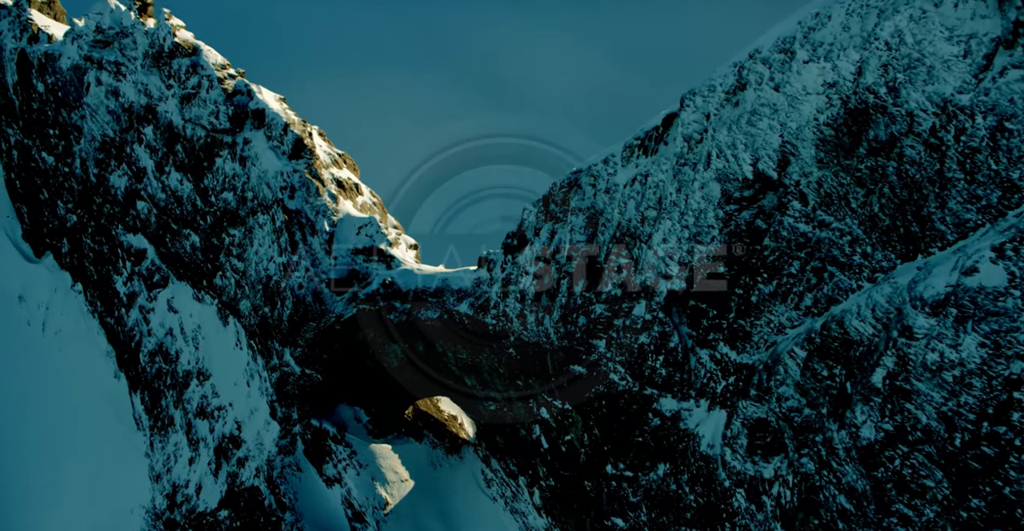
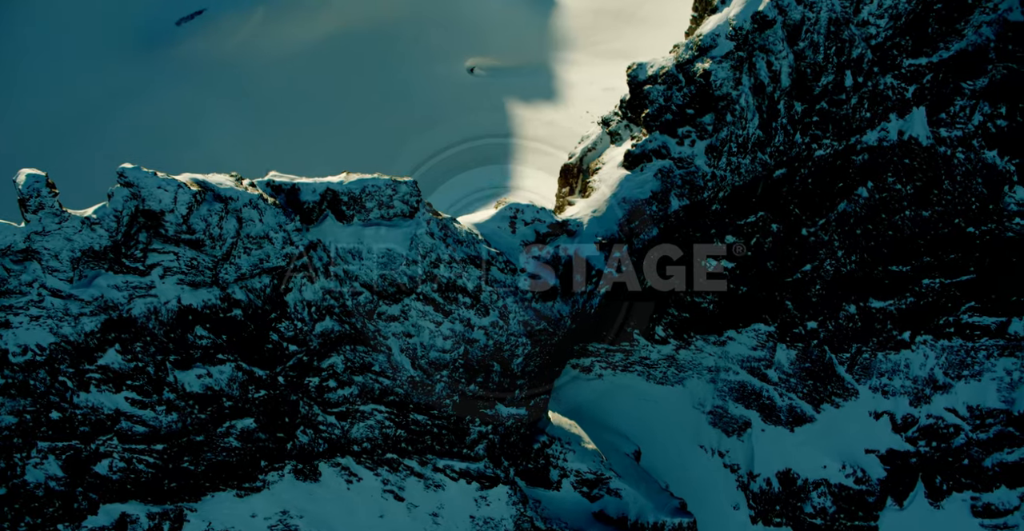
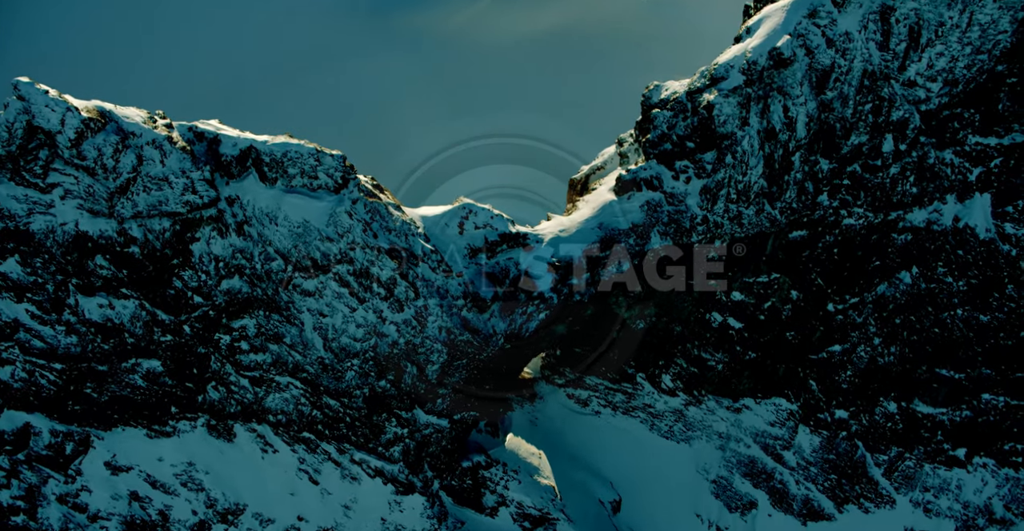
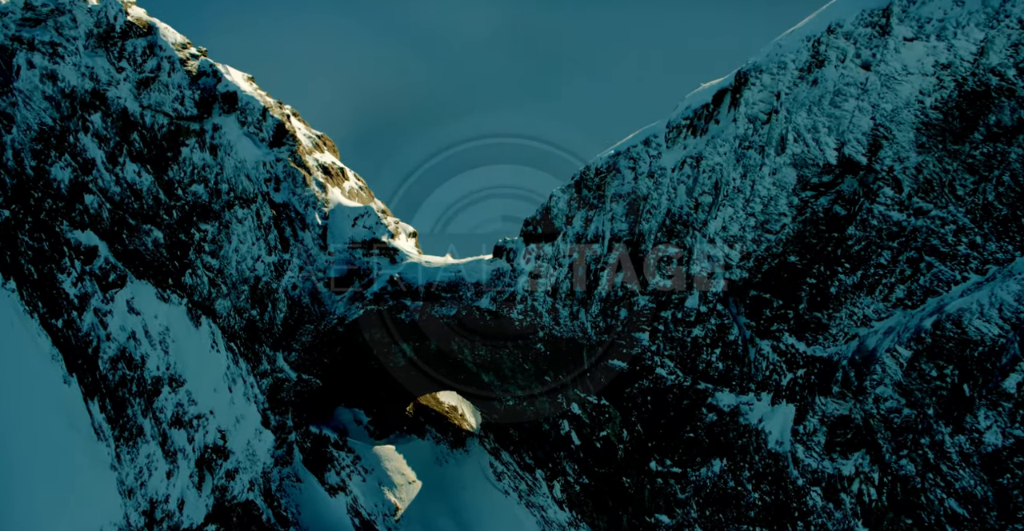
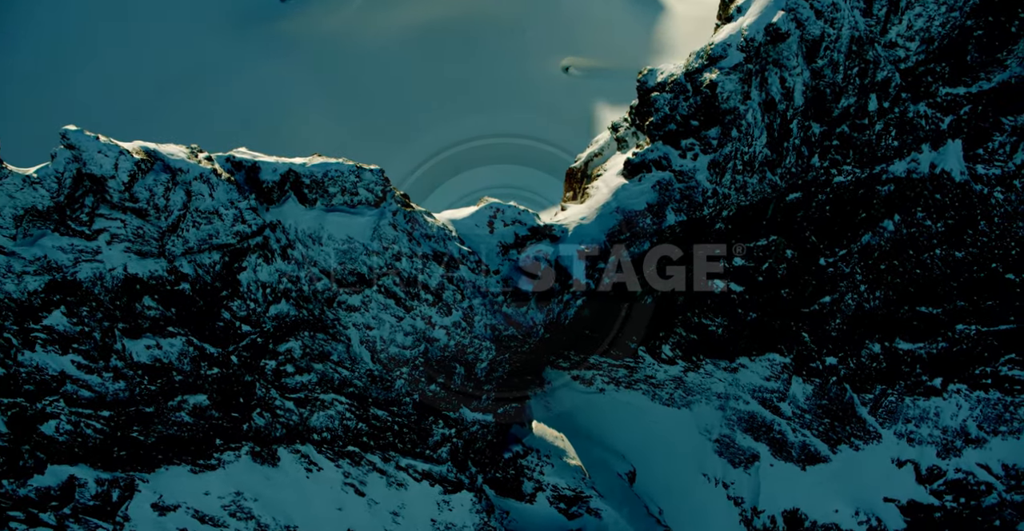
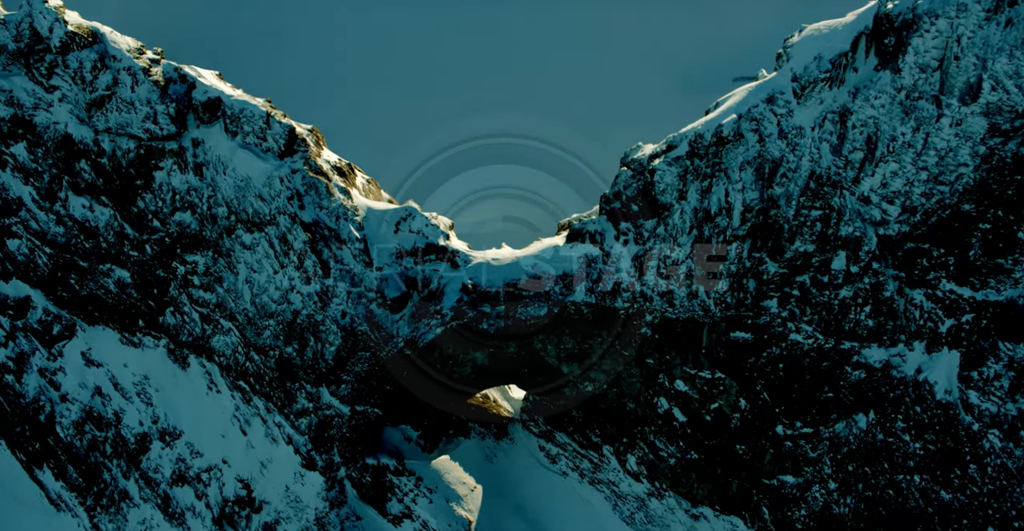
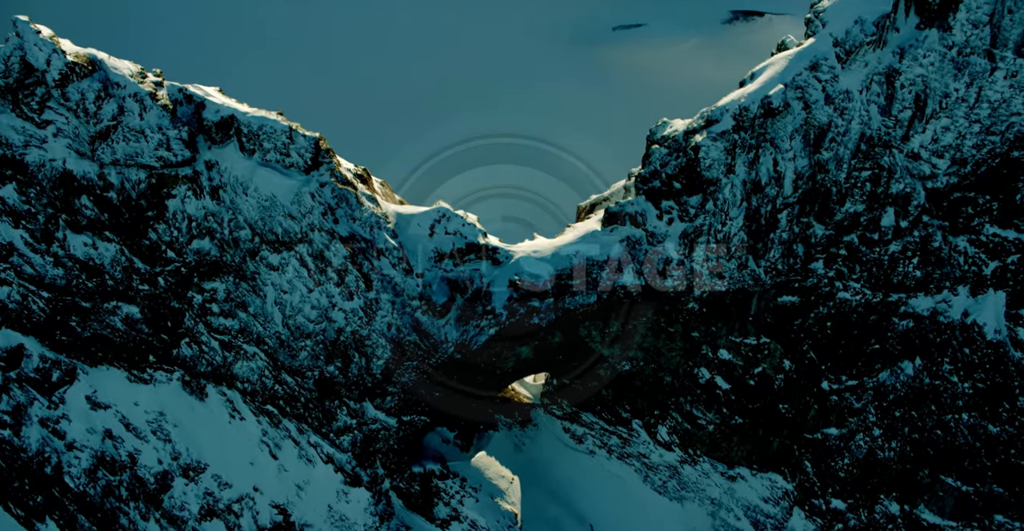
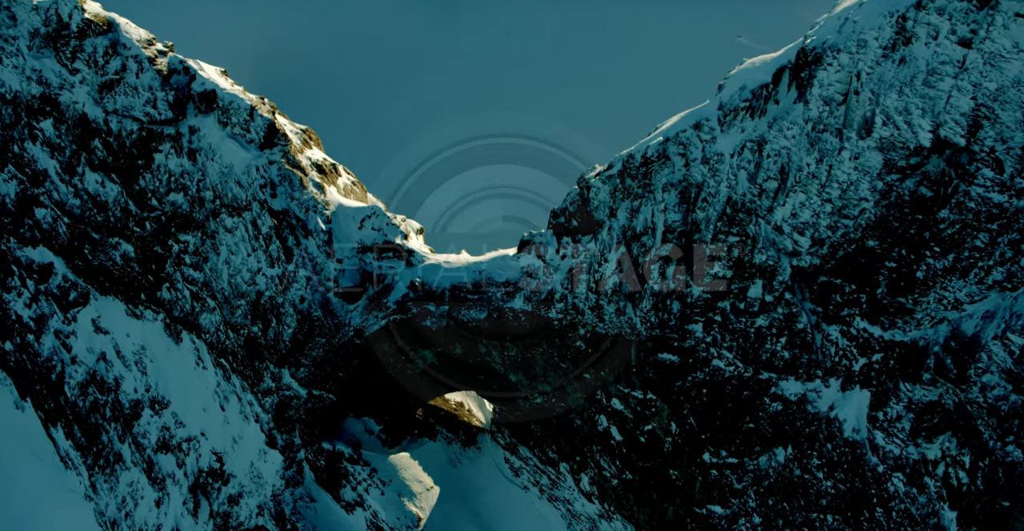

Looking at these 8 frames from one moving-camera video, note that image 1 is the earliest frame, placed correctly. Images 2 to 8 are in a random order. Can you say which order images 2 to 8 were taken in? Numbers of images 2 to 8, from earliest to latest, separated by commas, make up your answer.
4, 8, 6, 7, 3, 5, 2
